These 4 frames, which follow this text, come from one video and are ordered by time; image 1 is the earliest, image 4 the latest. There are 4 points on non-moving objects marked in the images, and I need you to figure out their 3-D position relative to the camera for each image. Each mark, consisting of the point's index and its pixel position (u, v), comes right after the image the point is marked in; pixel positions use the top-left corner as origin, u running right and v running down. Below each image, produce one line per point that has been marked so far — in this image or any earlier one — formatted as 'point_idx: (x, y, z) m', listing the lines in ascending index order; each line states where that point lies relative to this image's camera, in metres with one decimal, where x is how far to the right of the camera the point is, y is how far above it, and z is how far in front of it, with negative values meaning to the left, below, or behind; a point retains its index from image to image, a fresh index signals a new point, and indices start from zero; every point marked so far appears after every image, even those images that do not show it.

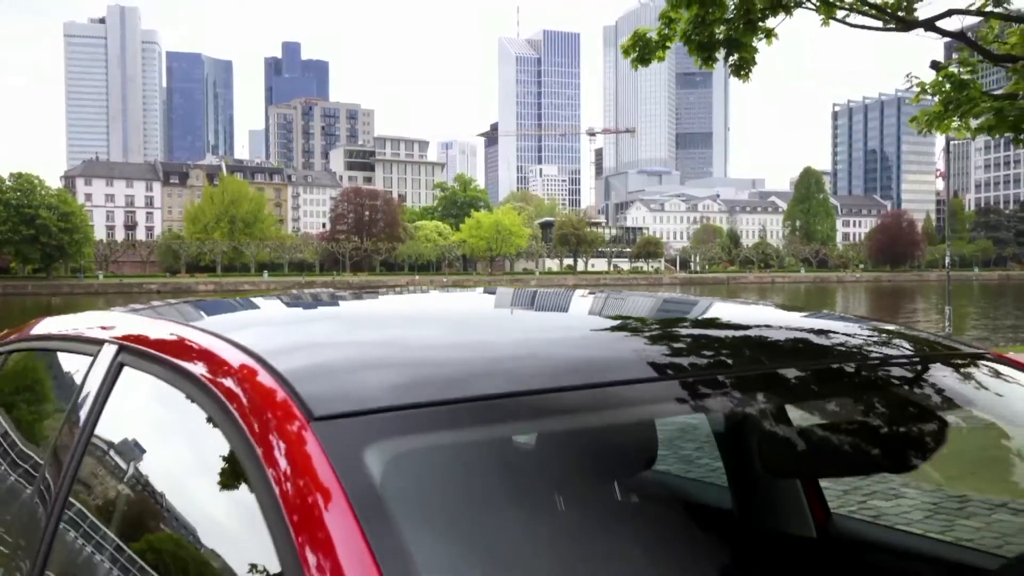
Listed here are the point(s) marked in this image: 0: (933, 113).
0: (+4.2, +1.8, +9.4) m
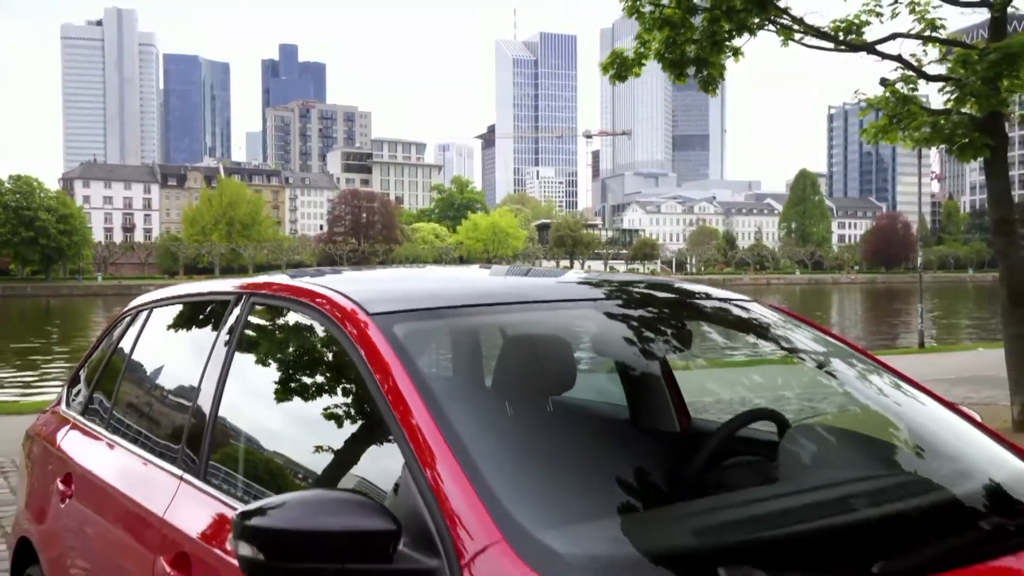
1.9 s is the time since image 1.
0: (+4.1, +1.8, +10.4) m
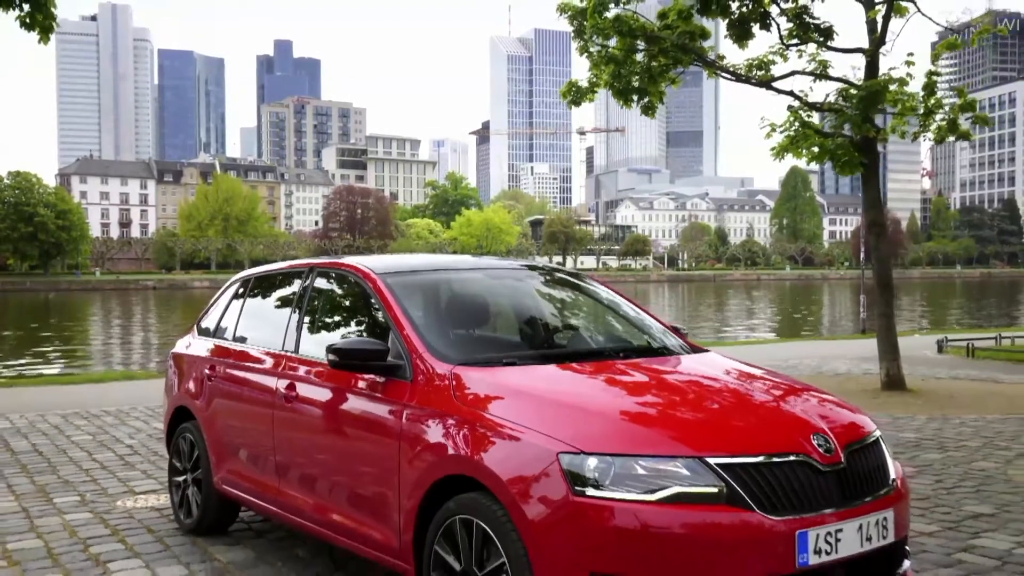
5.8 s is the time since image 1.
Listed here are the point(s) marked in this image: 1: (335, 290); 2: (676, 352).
0: (+3.7, +2.0, +12.8) m
1: (-1.0, 0.0, +5.1) m
2: (+0.9, -0.3, +4.9) m
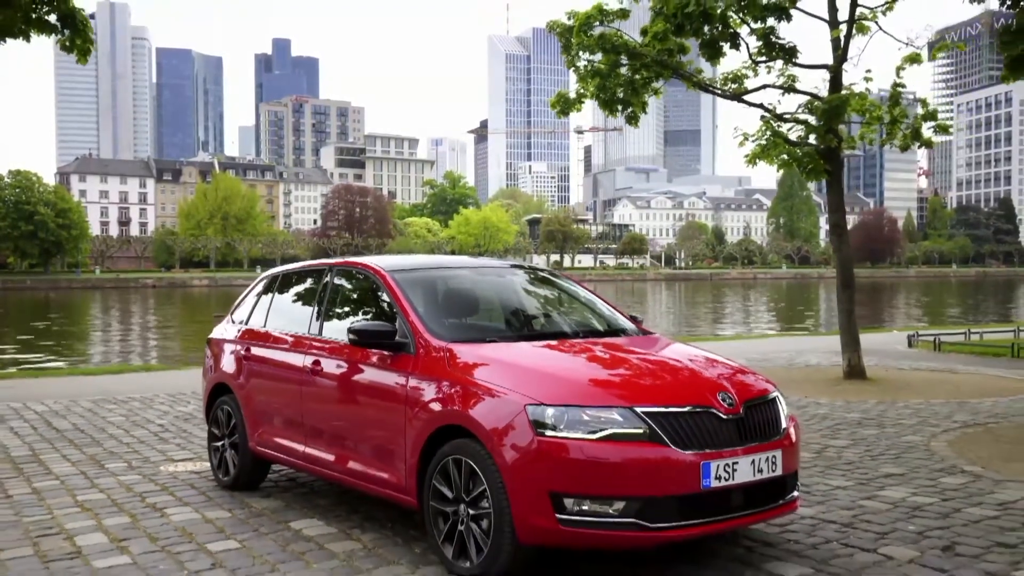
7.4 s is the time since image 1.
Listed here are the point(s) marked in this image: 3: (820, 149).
0: (+3.6, +2.0, +13.9) m
1: (-1.1, 0.0, +6.2) m
2: (+0.8, -0.3, +5.9) m
3: (+4.4, +2.0, +13.2) m
